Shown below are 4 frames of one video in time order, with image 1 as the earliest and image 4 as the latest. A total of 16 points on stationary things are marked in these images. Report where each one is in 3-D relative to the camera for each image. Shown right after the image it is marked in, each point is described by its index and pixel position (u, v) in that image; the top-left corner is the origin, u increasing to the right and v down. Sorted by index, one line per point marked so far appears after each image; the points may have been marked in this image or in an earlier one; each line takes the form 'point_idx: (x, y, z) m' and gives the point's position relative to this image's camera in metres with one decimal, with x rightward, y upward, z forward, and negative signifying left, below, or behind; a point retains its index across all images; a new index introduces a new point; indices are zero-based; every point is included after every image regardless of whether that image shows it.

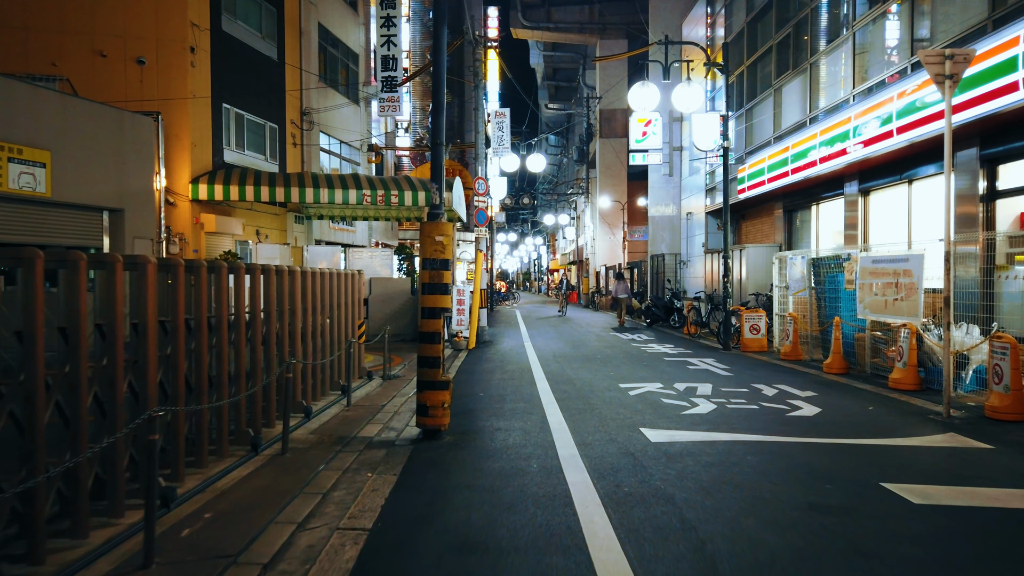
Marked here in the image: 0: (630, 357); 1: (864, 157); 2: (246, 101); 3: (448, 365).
0: (+2.2, -1.3, +13.6) m
1: (+6.5, +2.4, +13.6) m
2: (-7.1, +5.0, +19.7) m
3: (-1.2, -1.4, +13.5) m
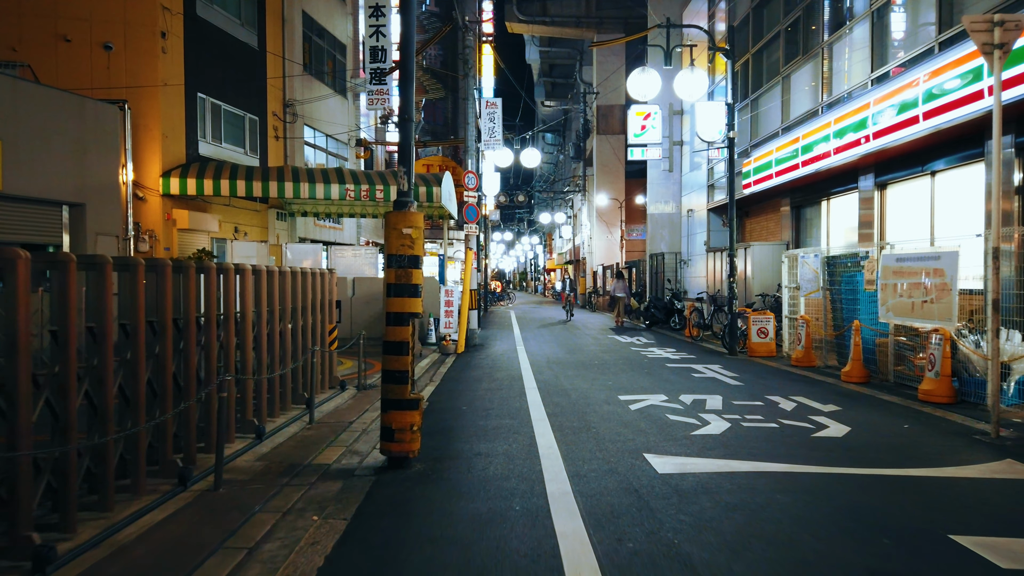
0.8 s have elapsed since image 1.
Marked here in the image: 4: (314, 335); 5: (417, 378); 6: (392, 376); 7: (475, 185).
0: (+2.0, -1.3, +12.6) m
1: (+6.4, +2.4, +12.6) m
2: (-7.3, +5.0, +18.6) m
3: (-1.3, -1.4, +12.4) m
4: (-2.4, -0.6, +9.0) m
5: (-1.5, -1.4, +11.6) m
6: (-0.9, -0.7, +5.6) m
7: (-0.9, +2.5, +18.0) m
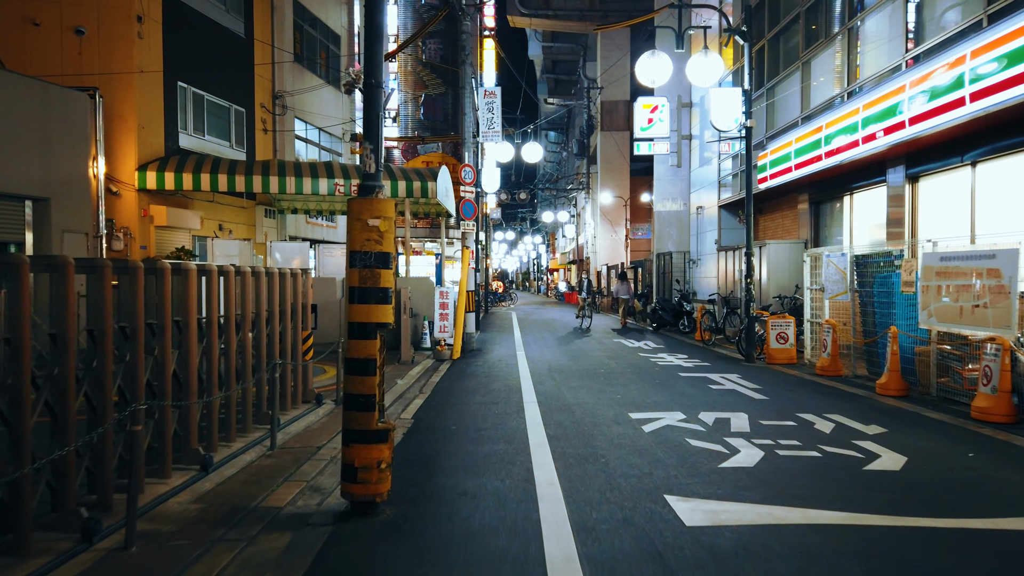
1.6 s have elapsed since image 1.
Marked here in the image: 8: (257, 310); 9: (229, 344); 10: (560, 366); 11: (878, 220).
0: (+2.0, -1.3, +11.6) m
1: (+6.3, +2.4, +11.5) m
2: (-7.3, +5.0, +17.6) m
3: (-1.3, -1.5, +11.4) m
4: (-2.4, -0.6, +7.9) m
5: (-1.5, -1.4, +10.6) m
6: (-1.0, -0.7, +4.5) m
7: (-0.9, +2.5, +17.0) m
8: (-2.5, -0.2, +7.2) m
9: (-2.5, -0.5, +6.5) m
10: (+0.8, -1.3, +12.7) m
11: (+6.9, +1.3, +13.8) m
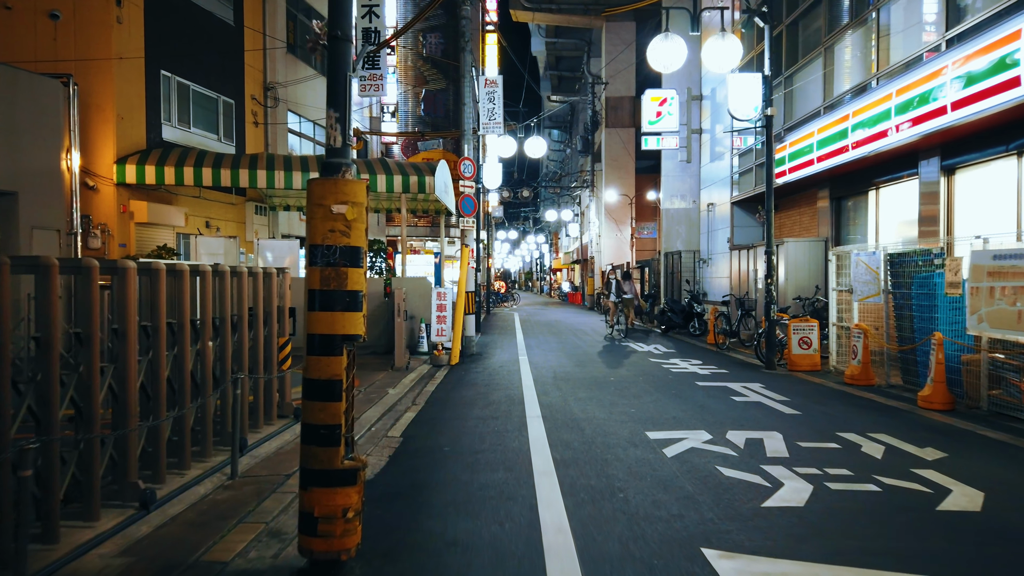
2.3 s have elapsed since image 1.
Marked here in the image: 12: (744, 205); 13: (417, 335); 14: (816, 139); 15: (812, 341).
0: (+2.0, -1.3, +10.6) m
1: (+6.4, +2.4, +10.6) m
2: (-7.3, +5.0, +16.7) m
3: (-1.3, -1.5, +10.5) m
4: (-2.4, -0.6, +7.0) m
5: (-1.5, -1.5, +9.6) m
6: (-1.0, -0.7, +3.6) m
7: (-0.9, +2.5, +16.0) m
8: (-2.5, -0.2, +6.3) m
9: (-2.5, -0.5, +5.6) m
10: (+0.9, -1.4, +11.8) m
11: (+6.9, +1.3, +12.9) m
12: (+6.1, +2.2, +19.4) m
13: (-2.0, -1.0, +15.2) m
14: (+6.0, +3.0, +14.7) m
15: (+4.9, -0.9, +12.1) m
